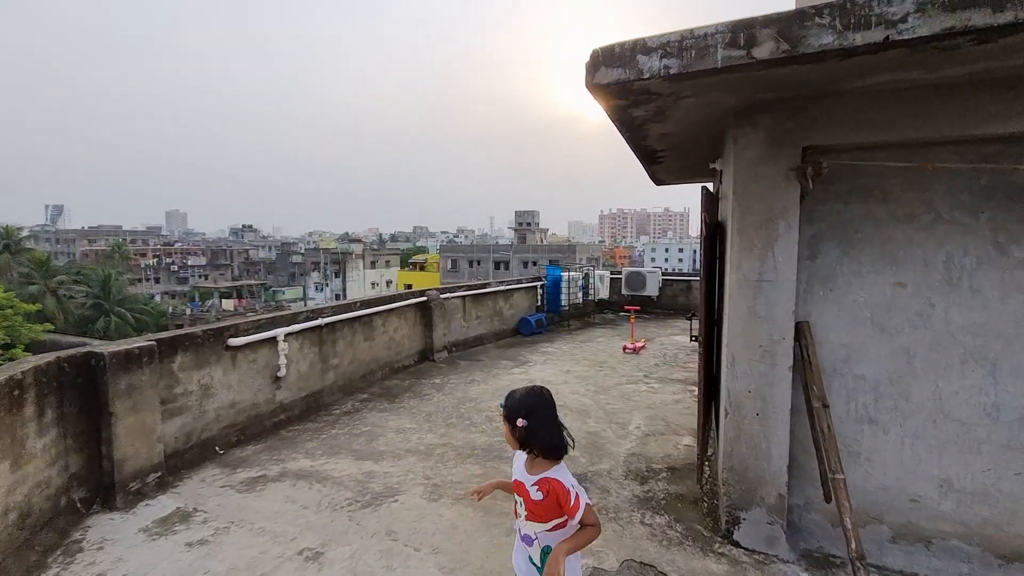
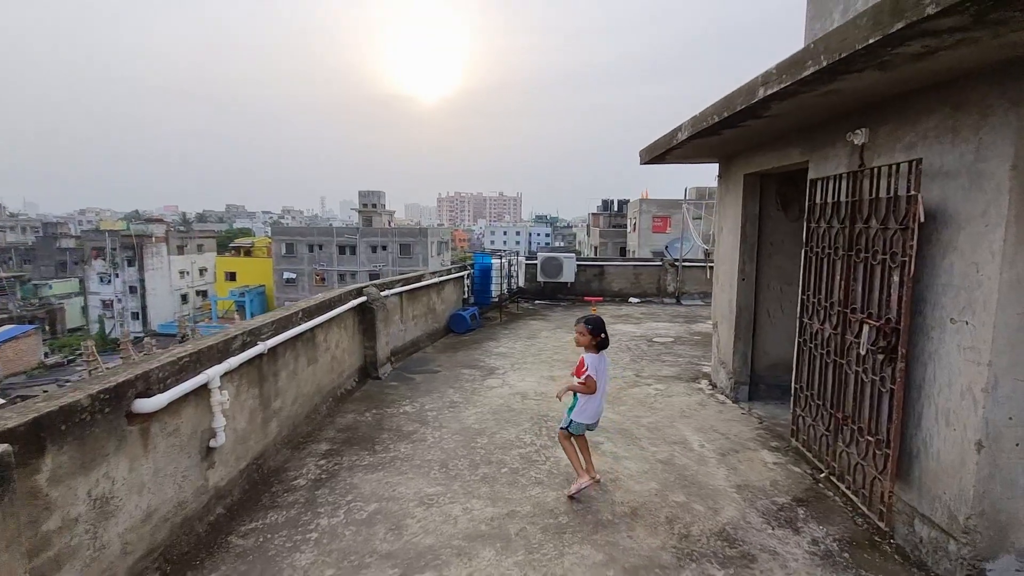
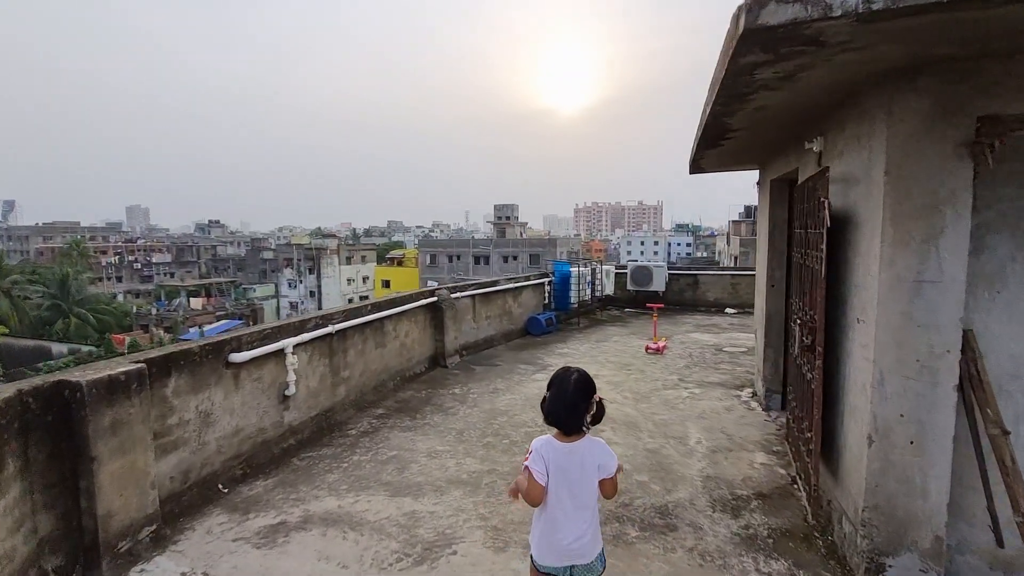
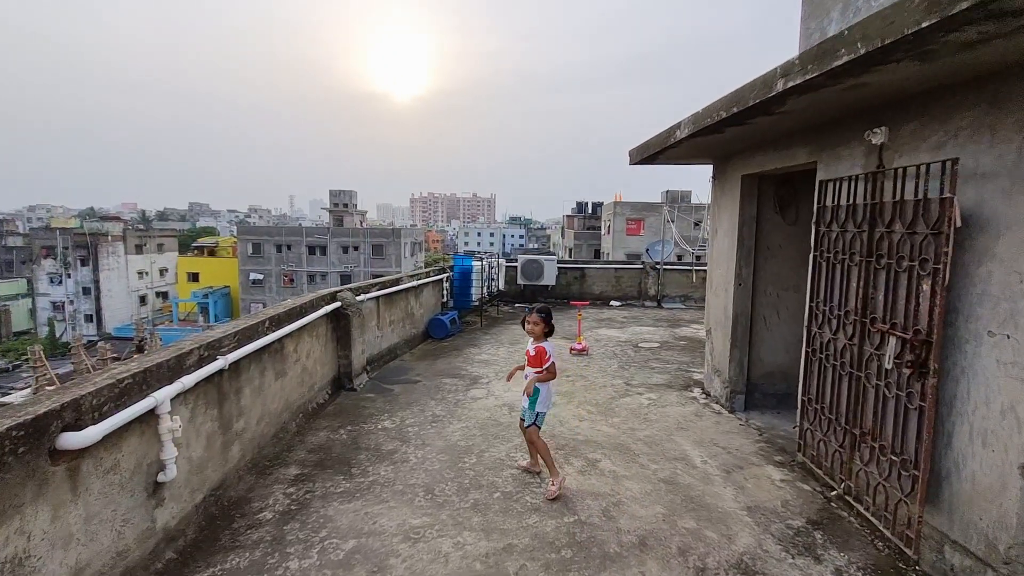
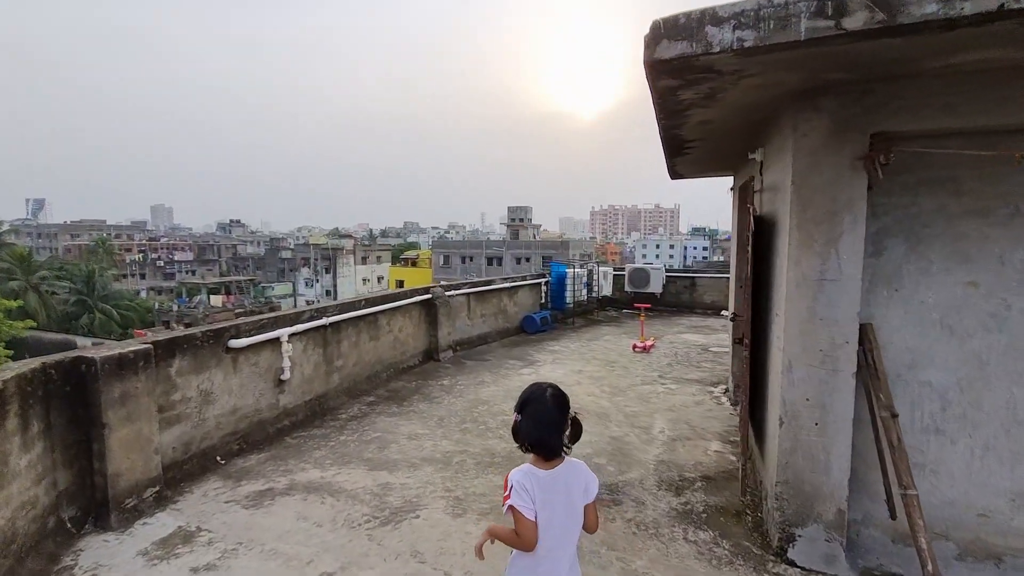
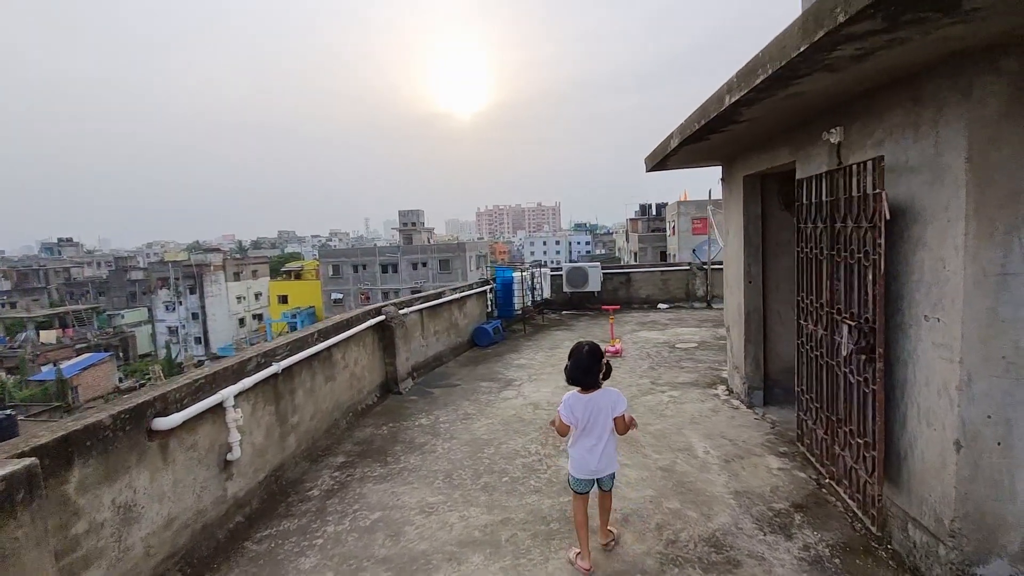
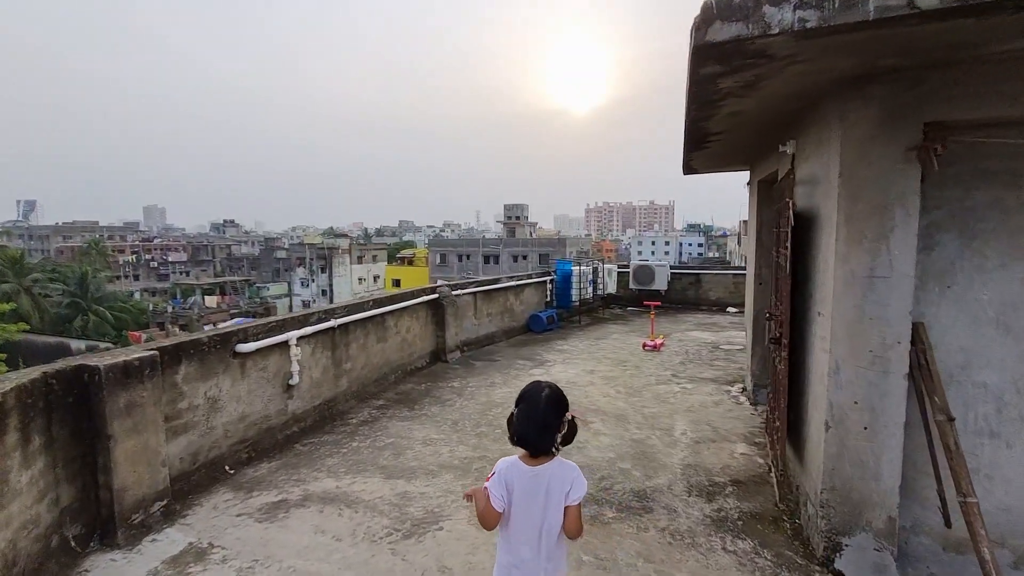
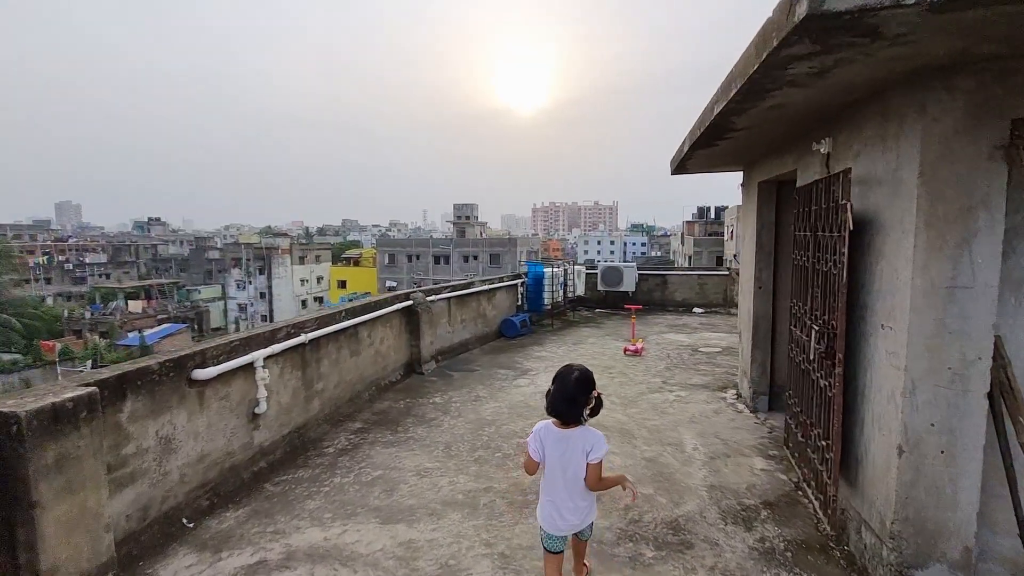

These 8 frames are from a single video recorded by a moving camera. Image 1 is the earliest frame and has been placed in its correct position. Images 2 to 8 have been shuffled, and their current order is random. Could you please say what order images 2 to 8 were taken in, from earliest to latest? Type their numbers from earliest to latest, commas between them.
5, 7, 3, 8, 6, 2, 4
